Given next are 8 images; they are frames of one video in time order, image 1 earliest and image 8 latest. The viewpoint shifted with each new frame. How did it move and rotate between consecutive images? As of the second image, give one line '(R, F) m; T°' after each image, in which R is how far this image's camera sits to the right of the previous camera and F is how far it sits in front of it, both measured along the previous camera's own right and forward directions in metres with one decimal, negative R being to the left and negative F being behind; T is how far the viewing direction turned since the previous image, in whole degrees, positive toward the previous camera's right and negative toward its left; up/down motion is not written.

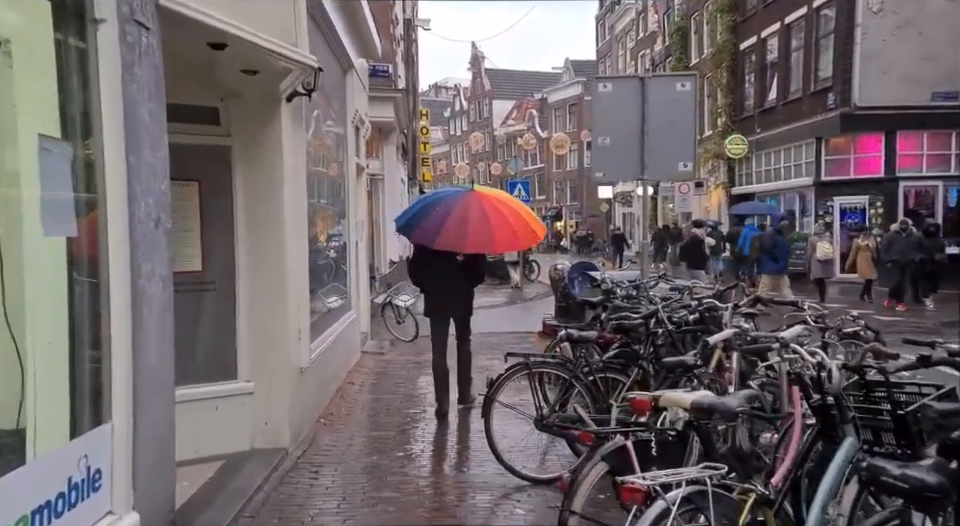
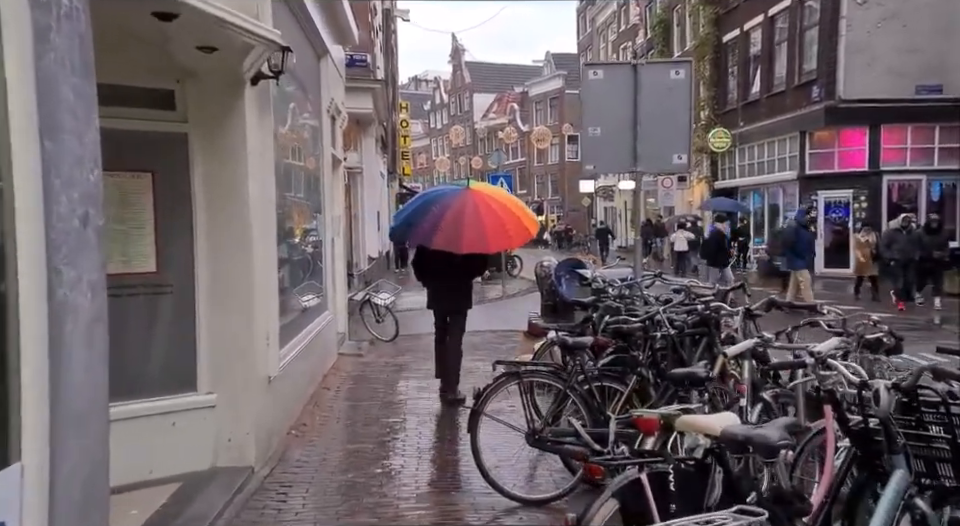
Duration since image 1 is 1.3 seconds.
(0.0, +0.5) m; +1°
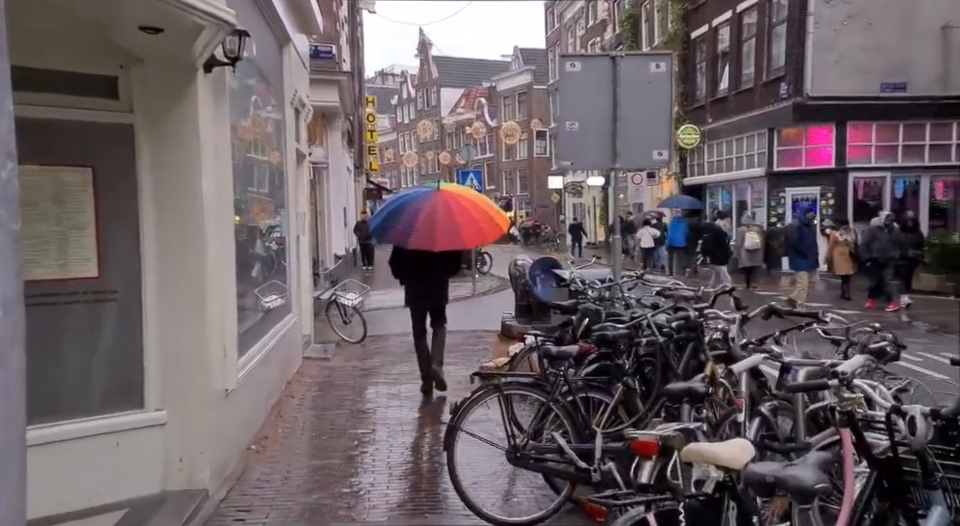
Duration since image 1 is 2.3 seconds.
(0.0, +0.4) m; +2°
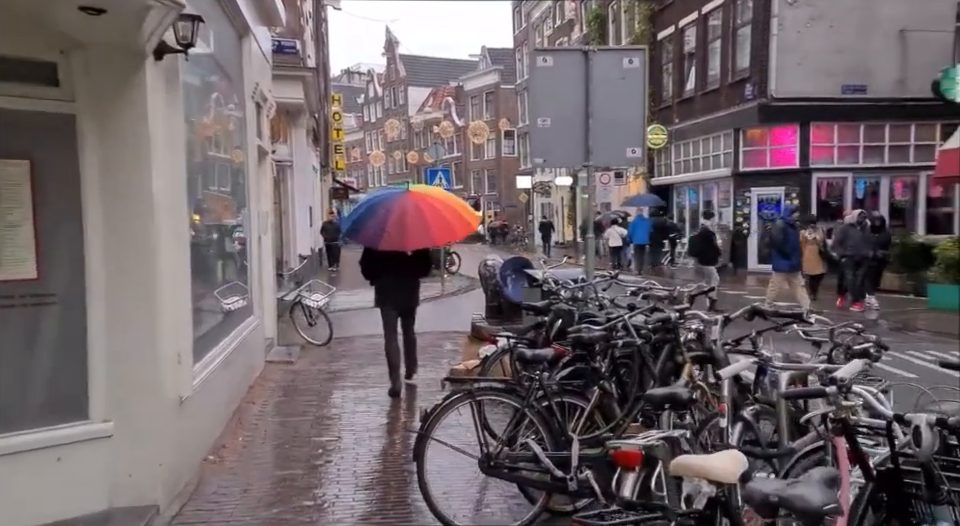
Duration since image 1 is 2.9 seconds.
(0.0, +0.2) m; +2°
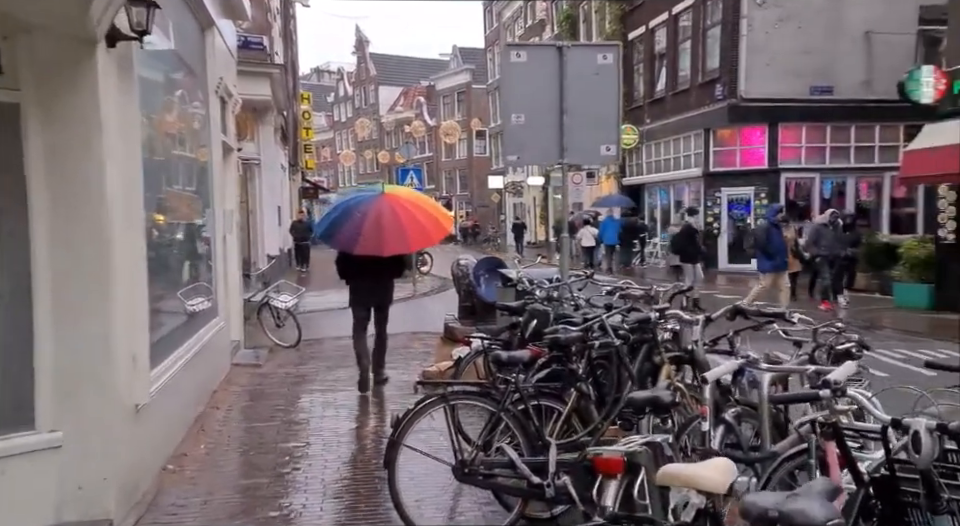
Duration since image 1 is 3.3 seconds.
(0.0, +0.2) m; +2°
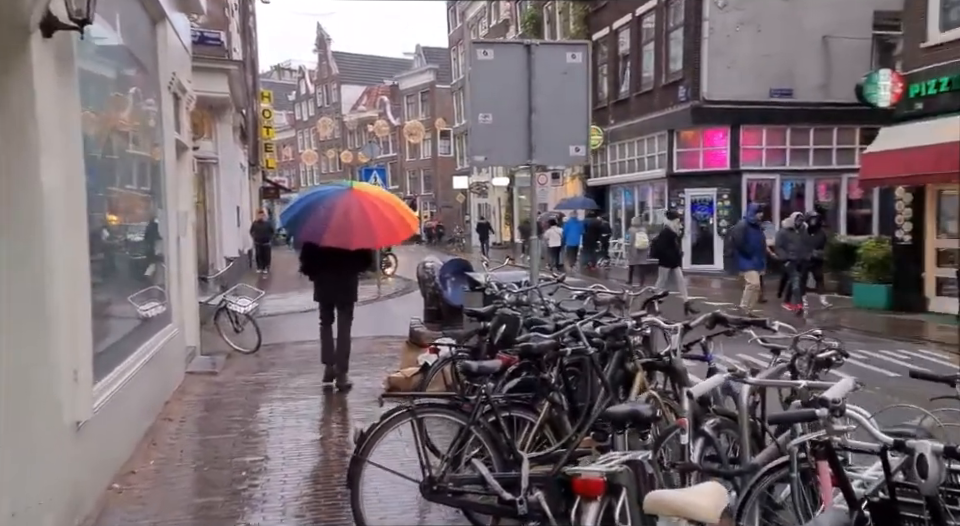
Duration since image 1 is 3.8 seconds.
(0.0, +0.2) m; +2°
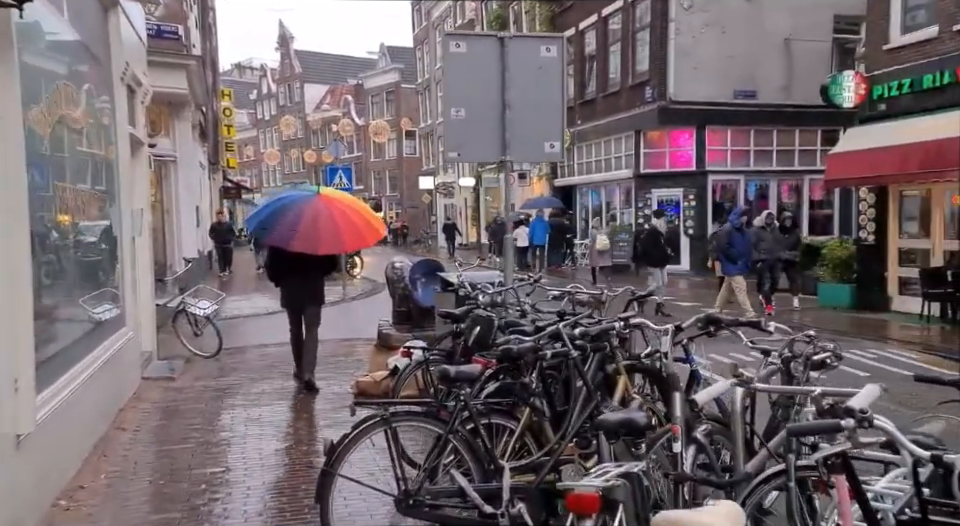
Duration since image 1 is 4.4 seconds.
(-0.1, +0.2) m; +2°
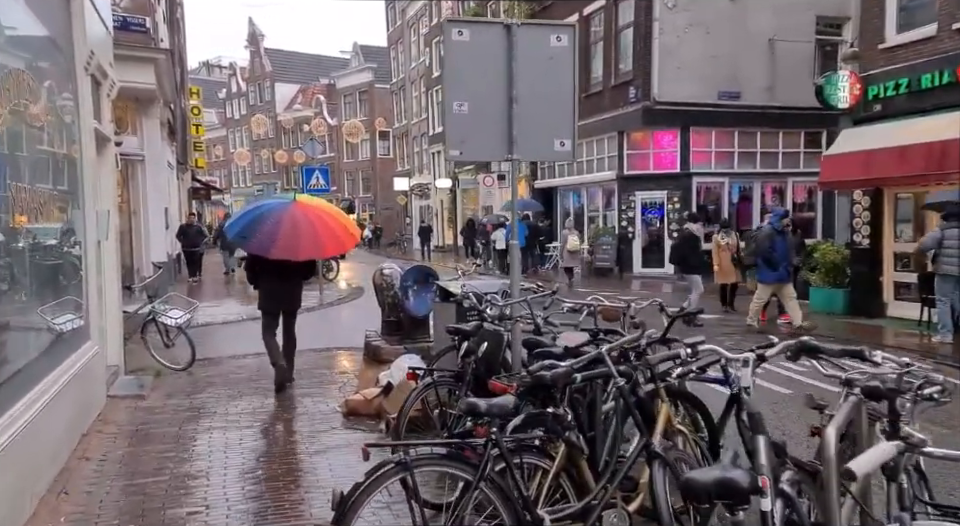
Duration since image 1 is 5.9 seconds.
(-0.2, +0.6) m; +2°
